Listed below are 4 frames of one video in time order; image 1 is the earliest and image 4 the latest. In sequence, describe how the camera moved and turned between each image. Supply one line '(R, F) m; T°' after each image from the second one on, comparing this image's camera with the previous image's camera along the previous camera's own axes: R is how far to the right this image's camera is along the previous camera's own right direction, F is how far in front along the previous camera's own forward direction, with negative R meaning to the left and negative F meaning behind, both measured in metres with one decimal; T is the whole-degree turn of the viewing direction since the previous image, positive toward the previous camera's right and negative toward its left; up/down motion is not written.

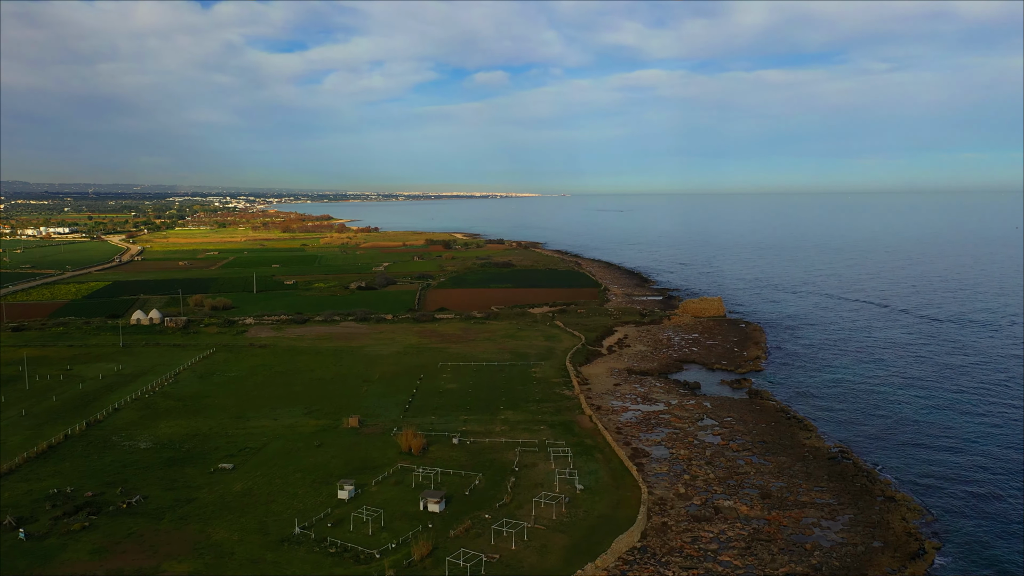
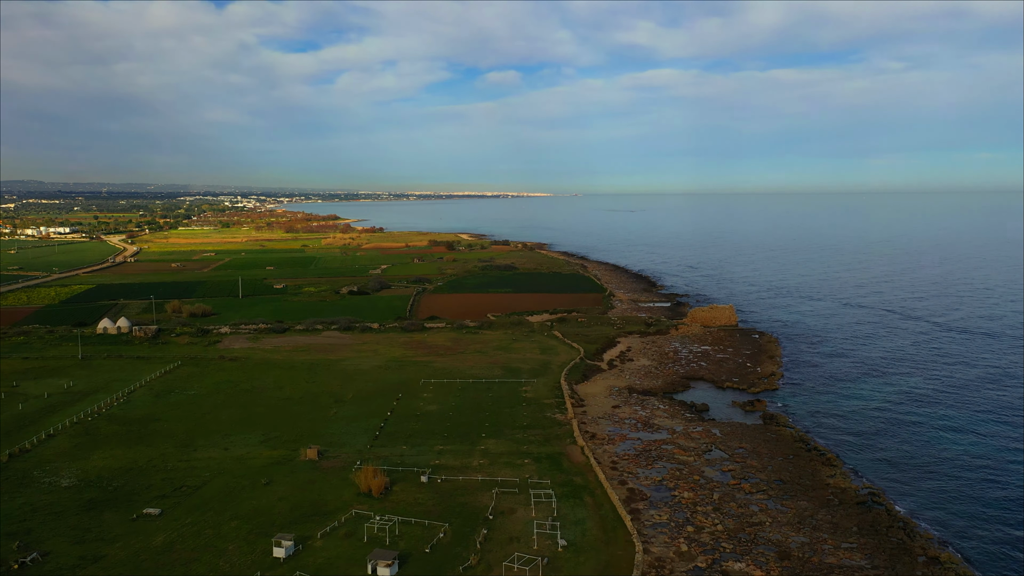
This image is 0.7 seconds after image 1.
(+0.8, +3.0) m; -1°
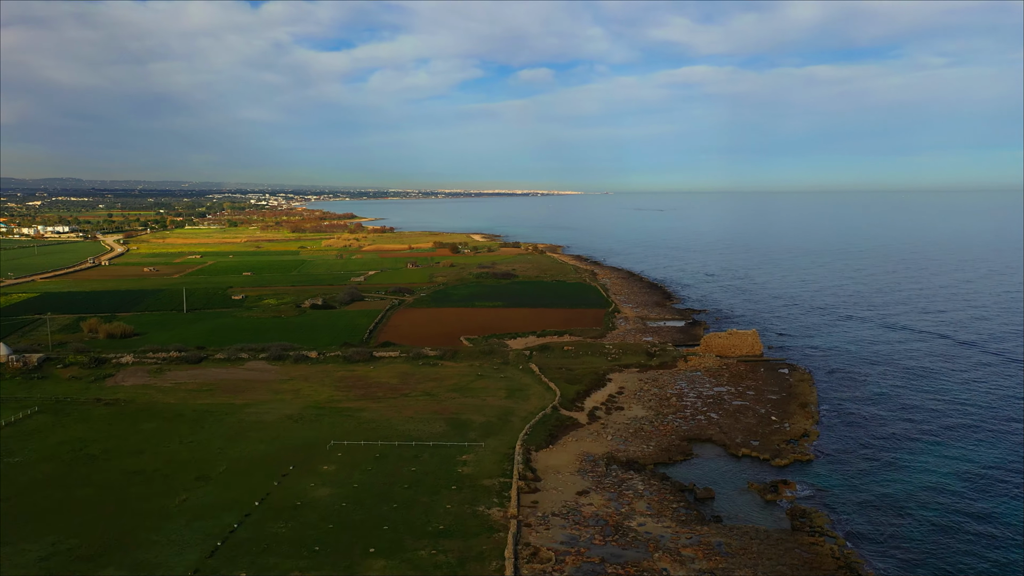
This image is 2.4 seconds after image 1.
(+2.4, +7.6) m; -2°
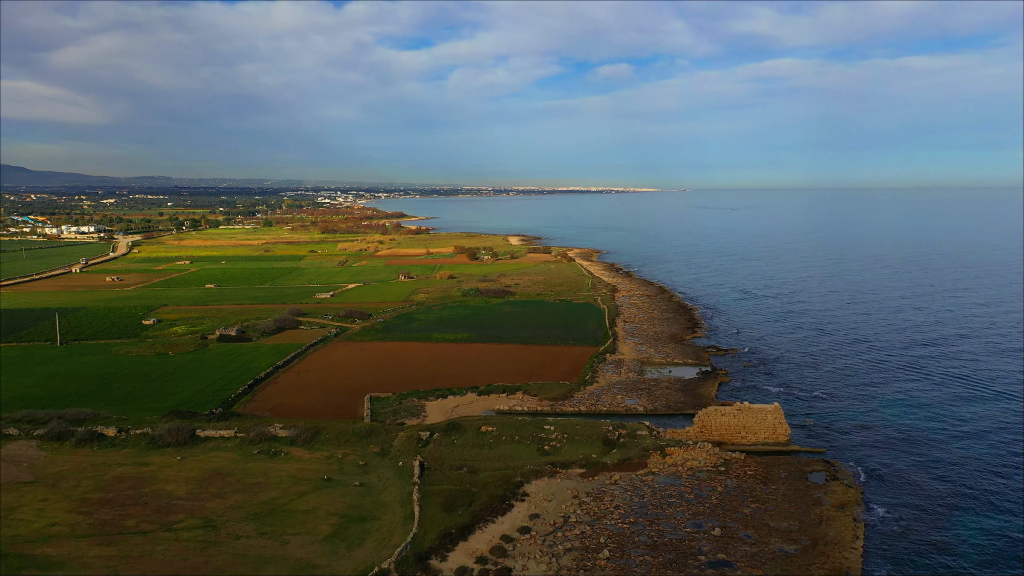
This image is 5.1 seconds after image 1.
(+4.9, +11.2) m; -5°
